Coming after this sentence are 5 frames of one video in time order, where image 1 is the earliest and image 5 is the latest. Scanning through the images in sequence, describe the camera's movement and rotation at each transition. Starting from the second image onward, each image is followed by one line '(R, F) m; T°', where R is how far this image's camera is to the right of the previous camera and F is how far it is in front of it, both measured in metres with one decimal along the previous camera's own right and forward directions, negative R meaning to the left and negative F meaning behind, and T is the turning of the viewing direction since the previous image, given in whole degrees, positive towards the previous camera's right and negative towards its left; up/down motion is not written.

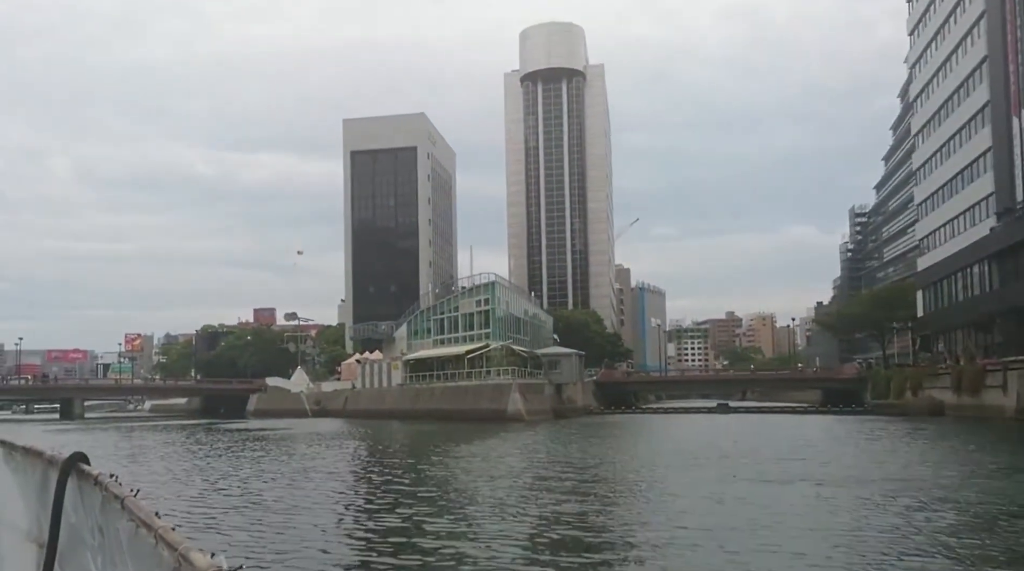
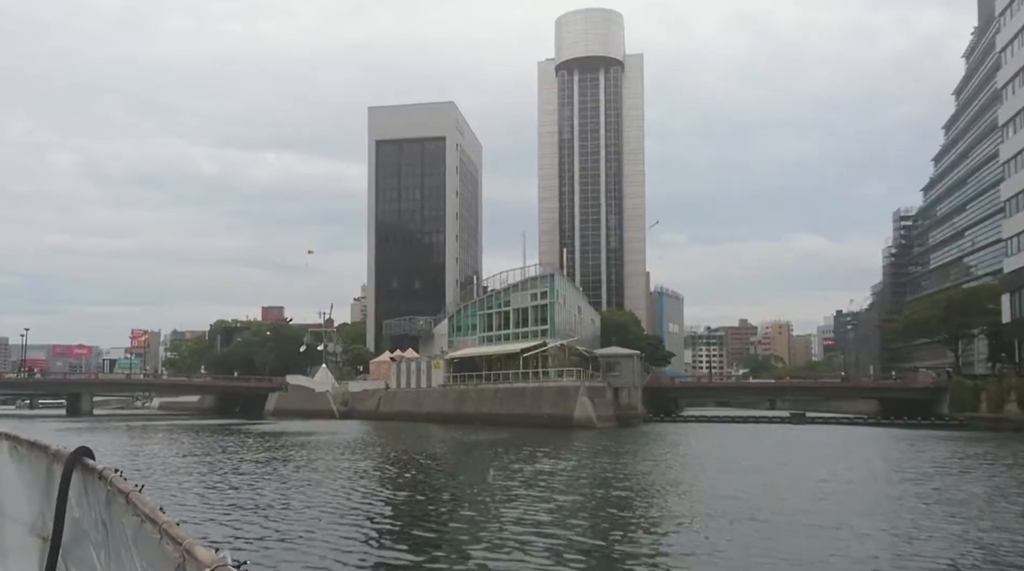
(-3.4, +6.1) m; 0°
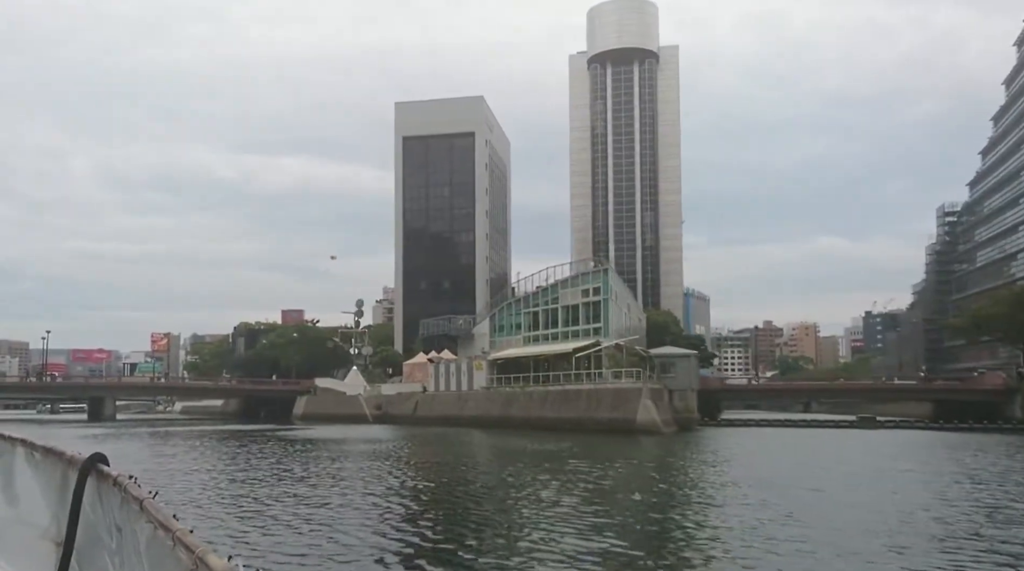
(-1.9, +3.7) m; -1°
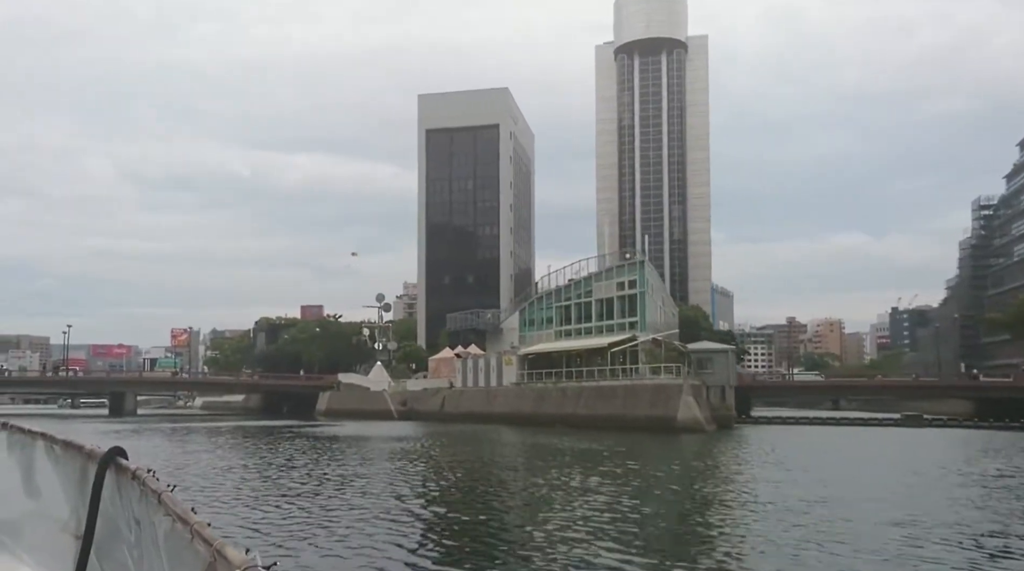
(-0.8, +2.0) m; -1°
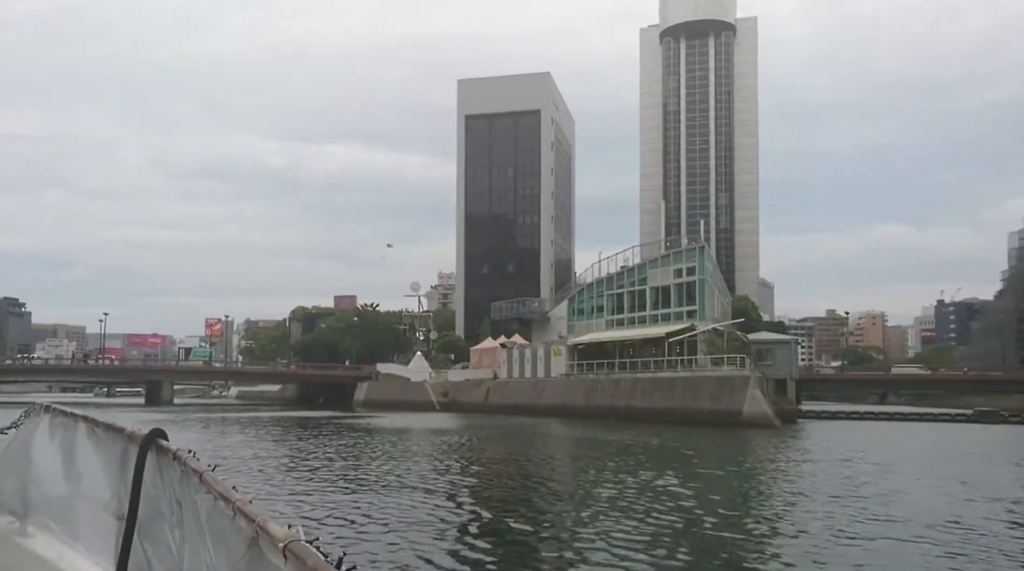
(-1.0, +2.7) m; -2°
